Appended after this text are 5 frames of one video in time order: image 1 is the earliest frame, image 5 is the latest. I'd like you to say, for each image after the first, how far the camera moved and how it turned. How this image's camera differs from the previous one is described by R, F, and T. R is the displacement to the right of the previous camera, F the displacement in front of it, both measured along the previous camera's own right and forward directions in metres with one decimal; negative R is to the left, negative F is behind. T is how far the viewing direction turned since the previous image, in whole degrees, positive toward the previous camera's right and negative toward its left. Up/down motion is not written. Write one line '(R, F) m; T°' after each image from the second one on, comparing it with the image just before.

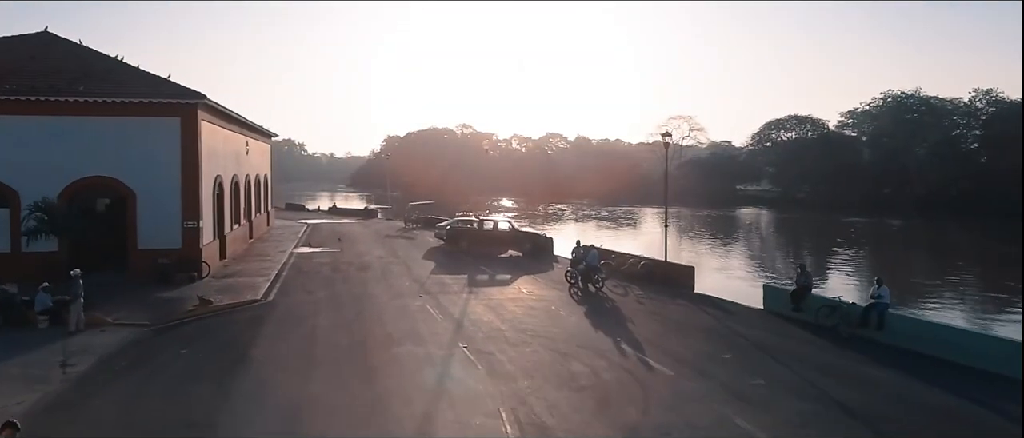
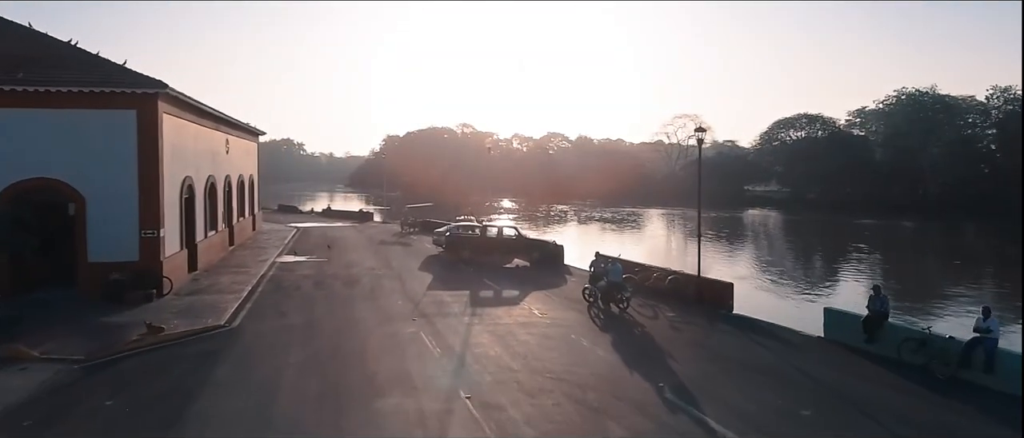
(-0.2, +2.2) m; 0°
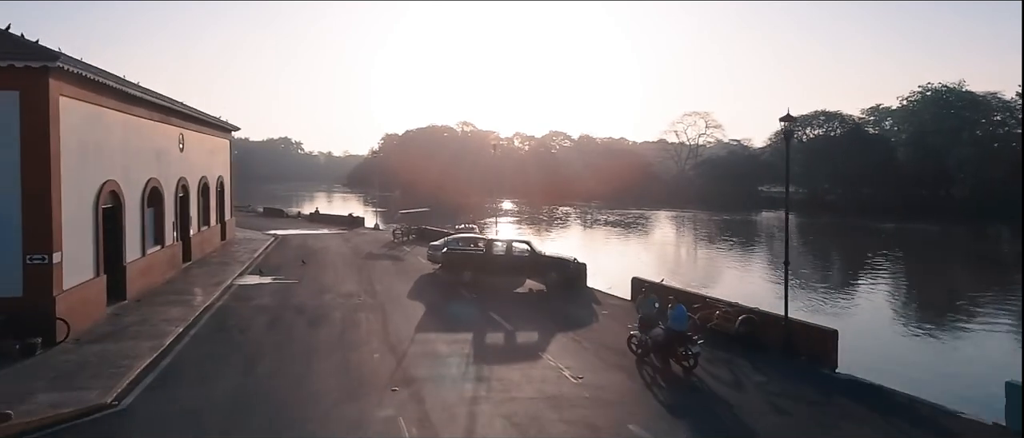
(-0.2, +3.7) m; 0°
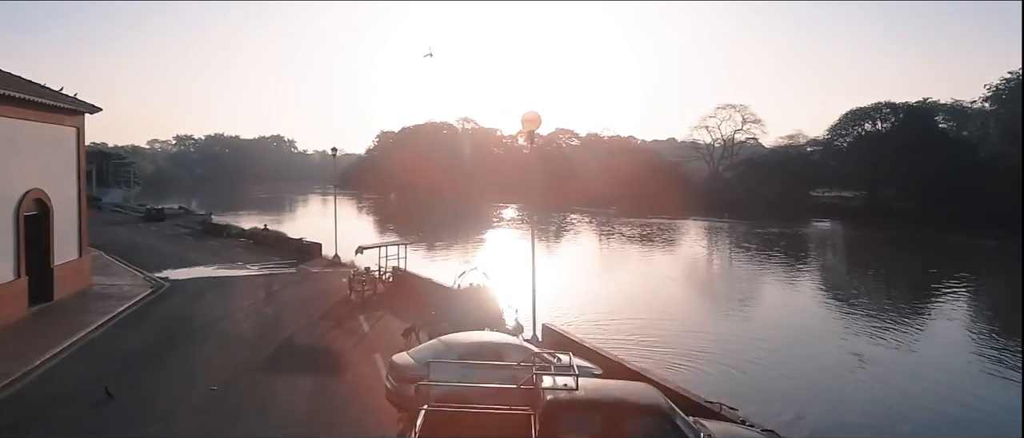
(-0.7, +10.8) m; 0°
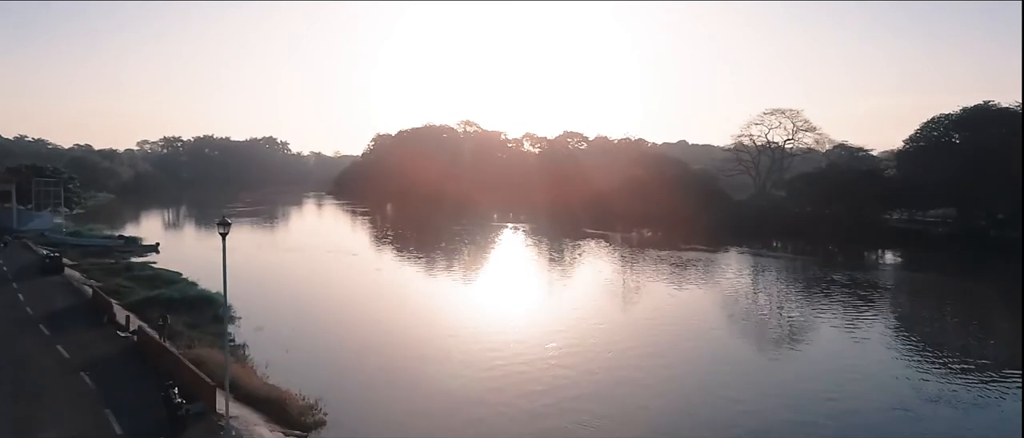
(-0.9, +11.0) m; 0°
